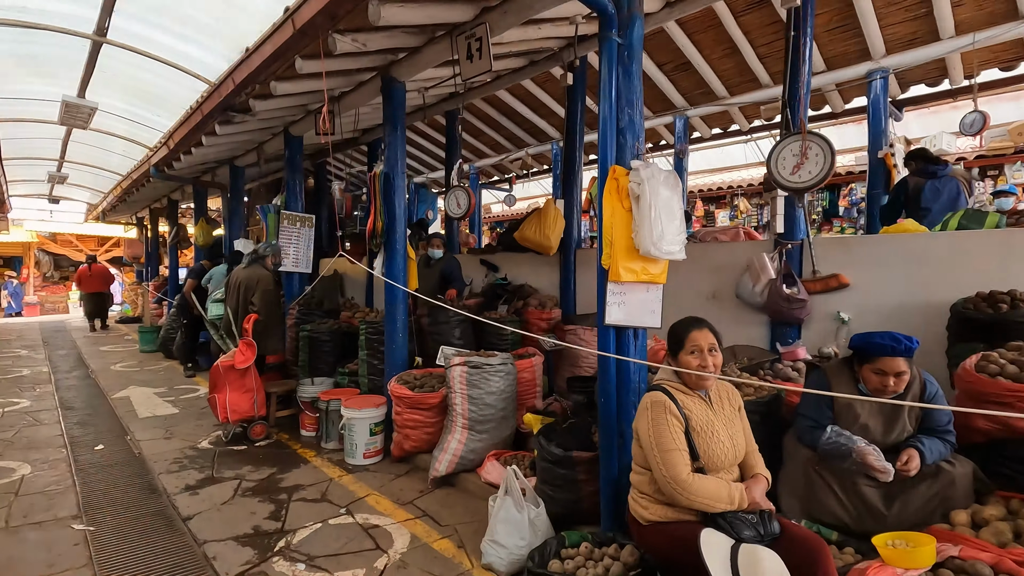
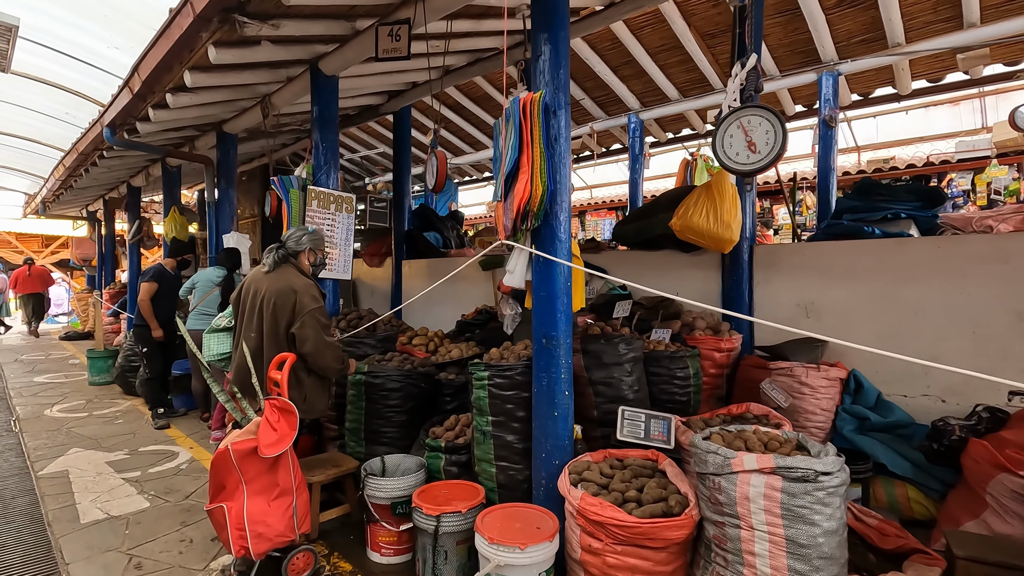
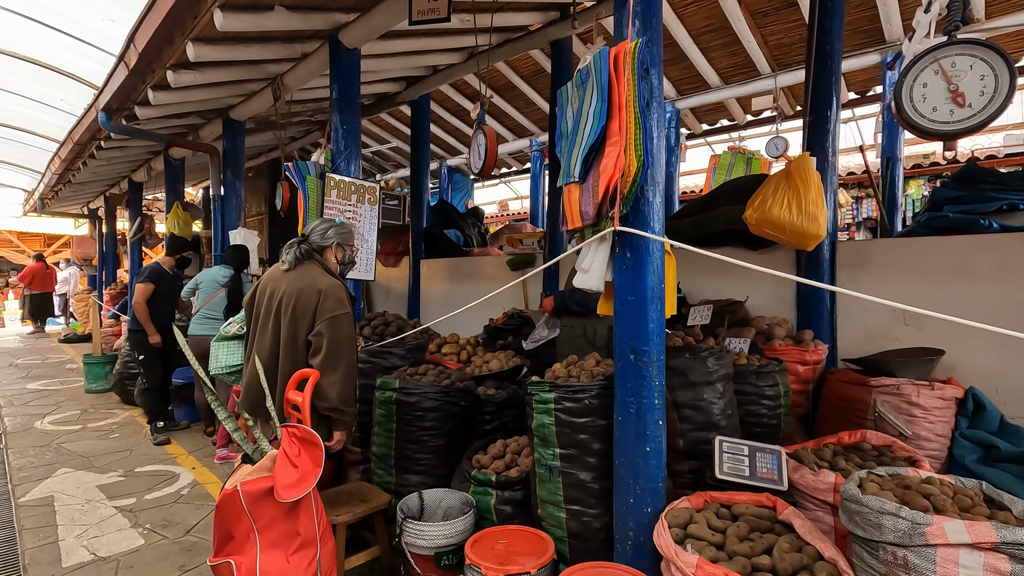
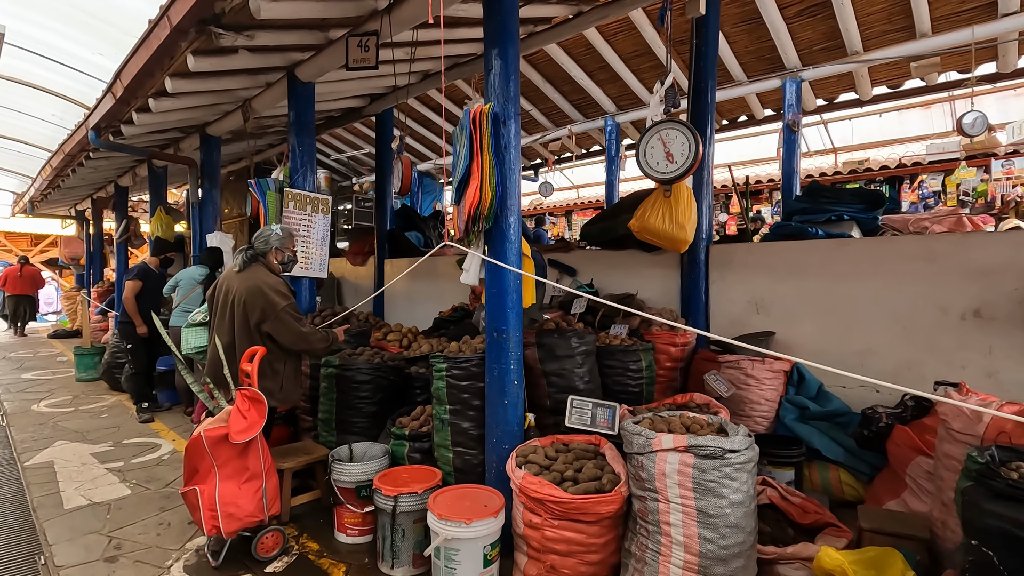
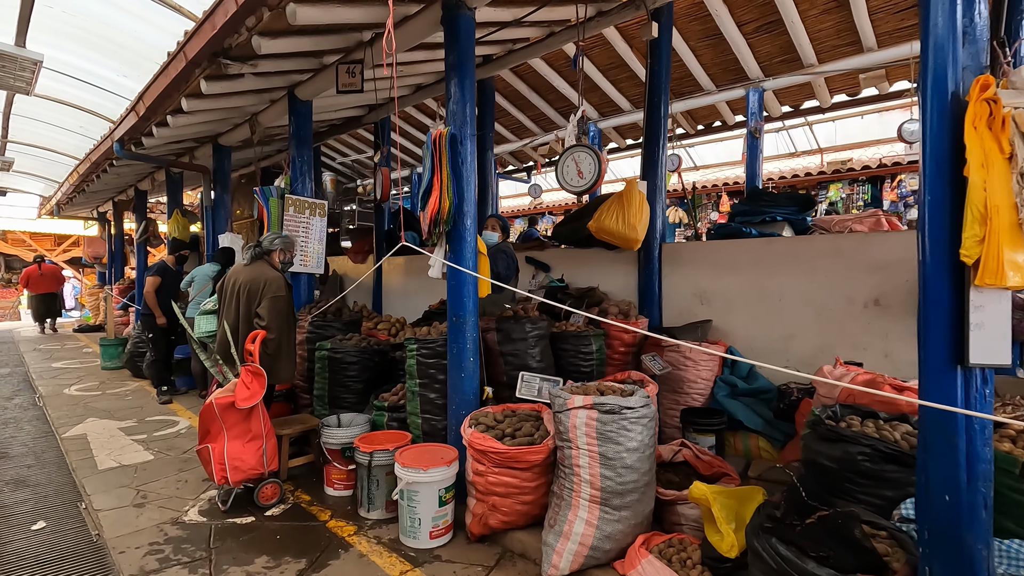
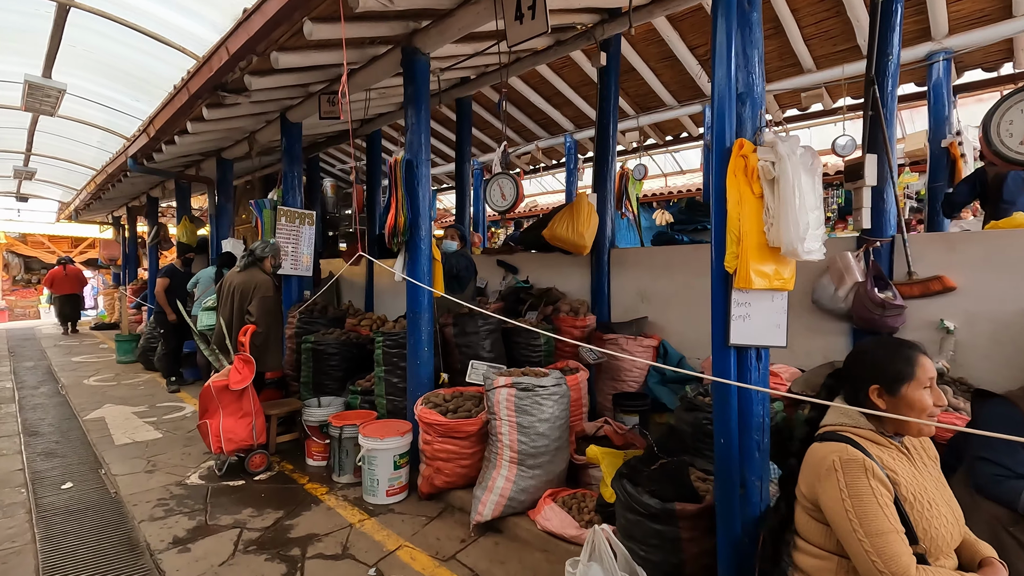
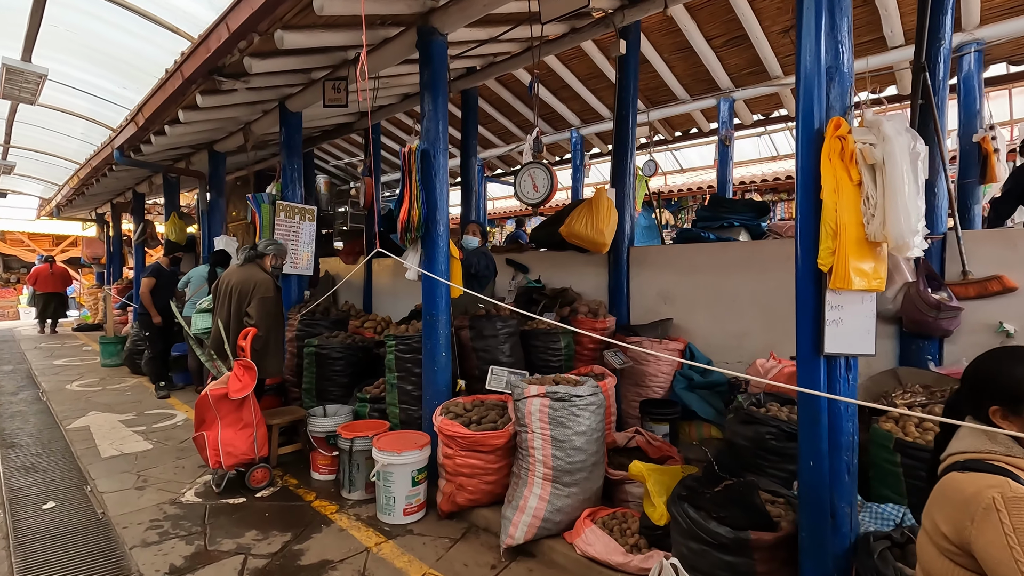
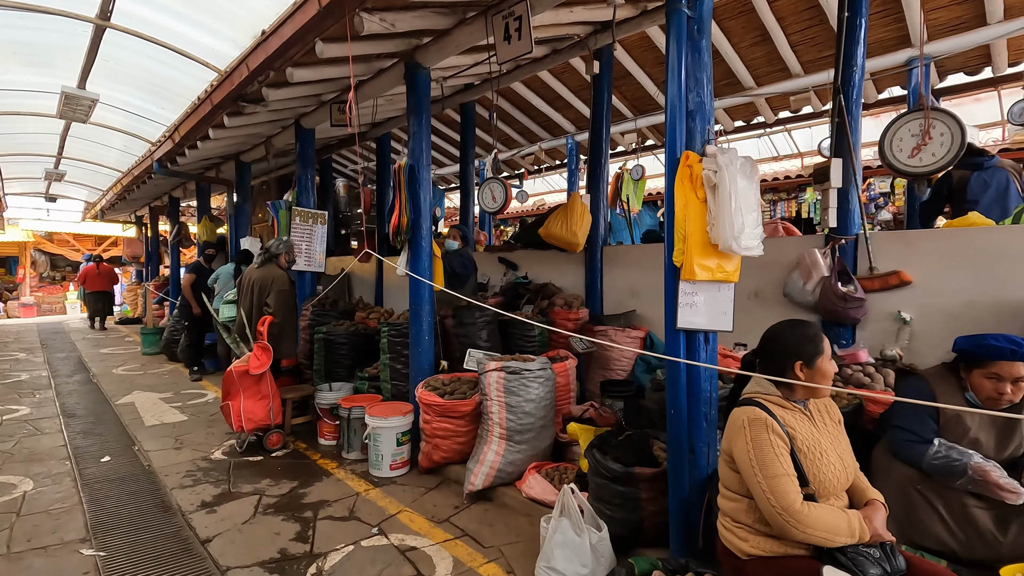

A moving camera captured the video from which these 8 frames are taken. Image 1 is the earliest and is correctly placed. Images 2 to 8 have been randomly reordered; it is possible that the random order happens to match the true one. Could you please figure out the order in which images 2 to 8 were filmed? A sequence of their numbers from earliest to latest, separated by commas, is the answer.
8, 6, 7, 5, 4, 2, 3
